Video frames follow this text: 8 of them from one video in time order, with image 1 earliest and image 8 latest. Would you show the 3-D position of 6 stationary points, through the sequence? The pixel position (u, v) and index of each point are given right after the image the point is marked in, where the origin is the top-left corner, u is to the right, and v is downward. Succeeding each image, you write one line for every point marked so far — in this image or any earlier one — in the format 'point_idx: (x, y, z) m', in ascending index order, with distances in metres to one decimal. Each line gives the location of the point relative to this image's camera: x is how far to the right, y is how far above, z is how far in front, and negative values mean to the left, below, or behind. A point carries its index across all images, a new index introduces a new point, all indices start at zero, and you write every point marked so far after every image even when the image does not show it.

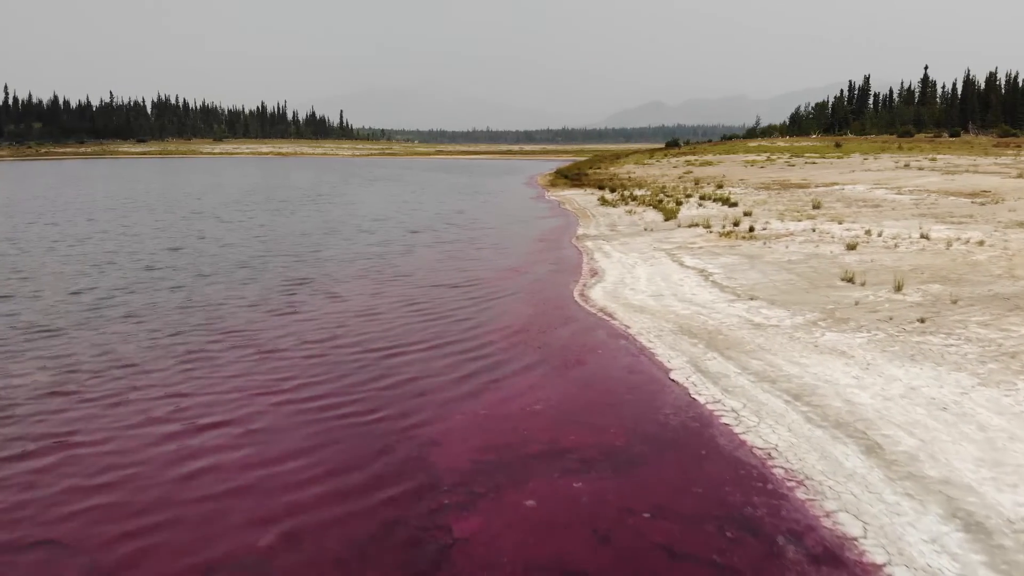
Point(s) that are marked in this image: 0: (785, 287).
0: (+5.0, 0.0, +15.3) m
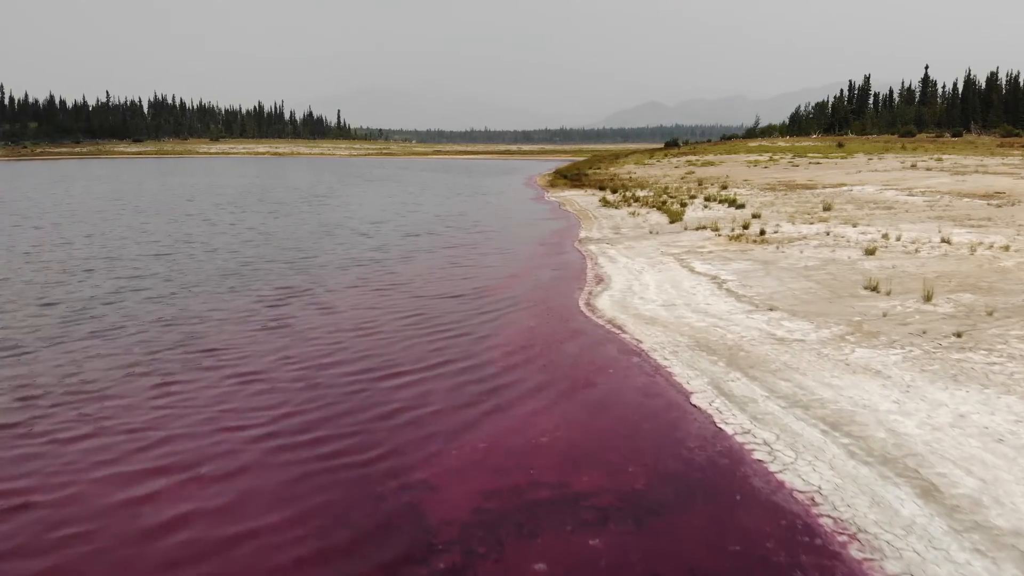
0: (+5.0, -0.1, +14.3) m
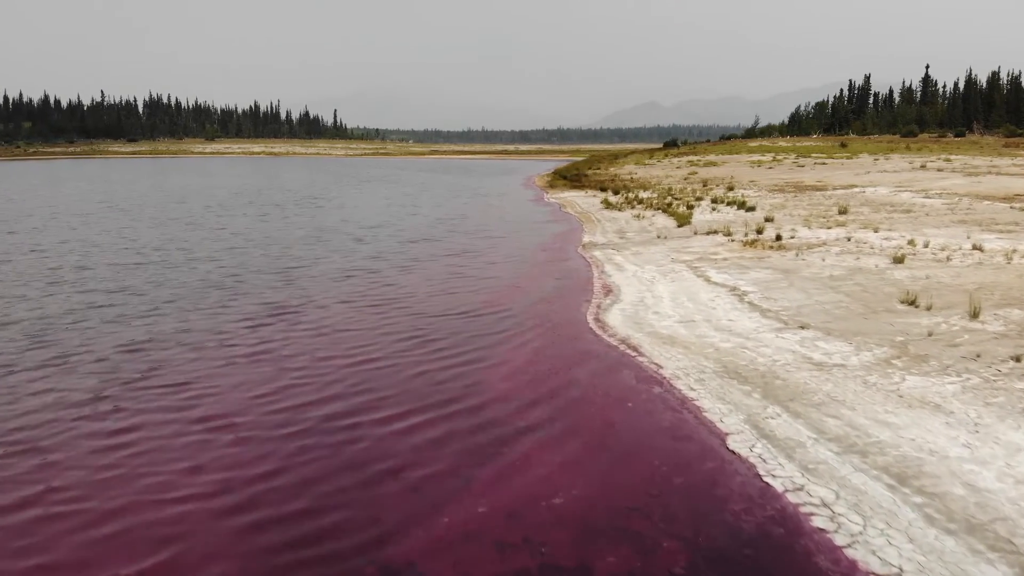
0: (+5.1, -0.3, +13.0) m
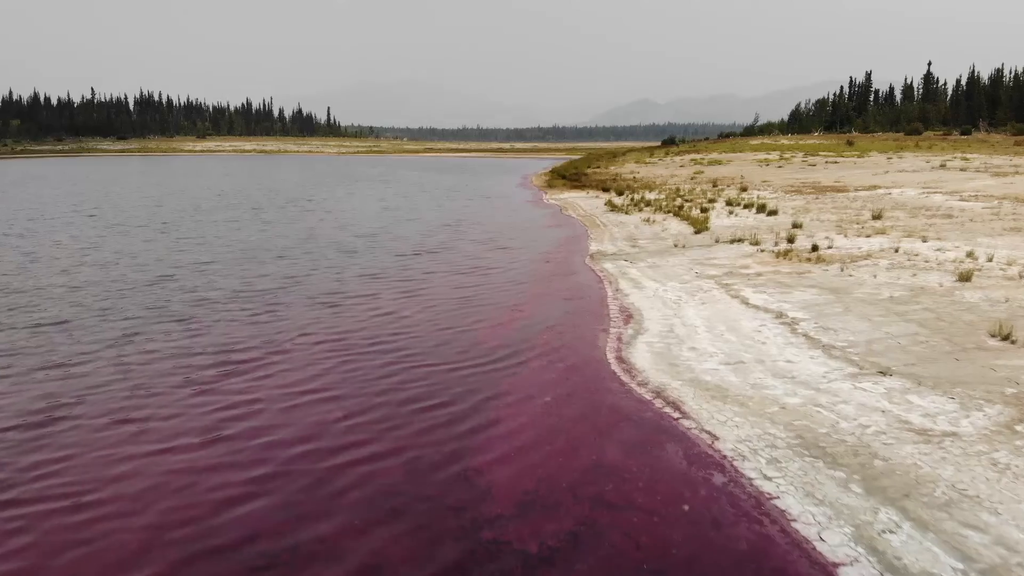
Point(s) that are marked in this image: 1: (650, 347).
0: (+5.1, -0.7, +10.6) m
1: (+1.8, -0.8, +10.9) m
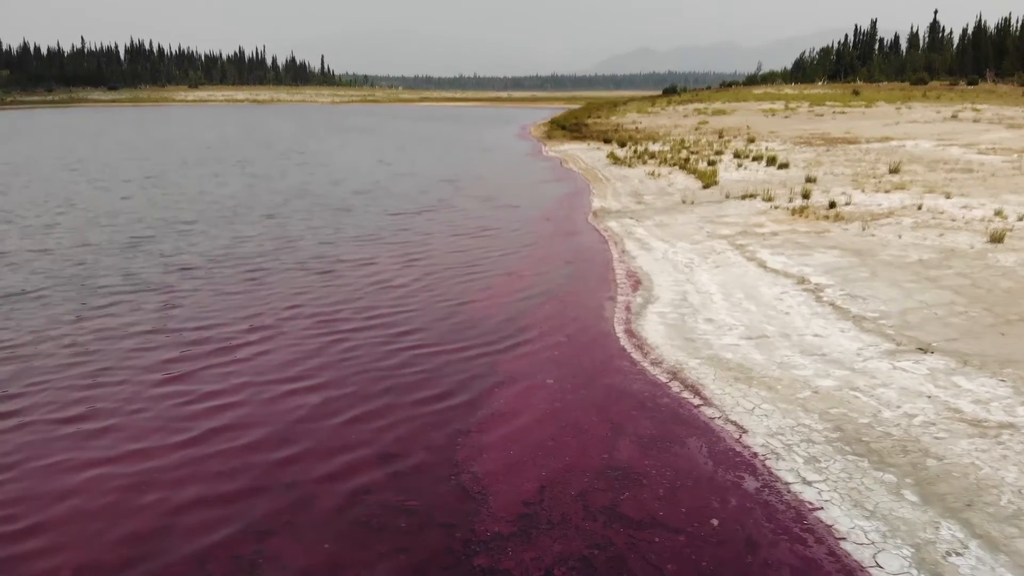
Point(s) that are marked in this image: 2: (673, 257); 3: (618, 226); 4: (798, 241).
0: (+5.1, -0.4, +9.6) m
1: (+1.8, -0.4, +9.9) m
2: (+2.6, +0.5, +13.7) m
3: (+2.2, +1.3, +17.5) m
4: (+4.9, +0.8, +14.4) m
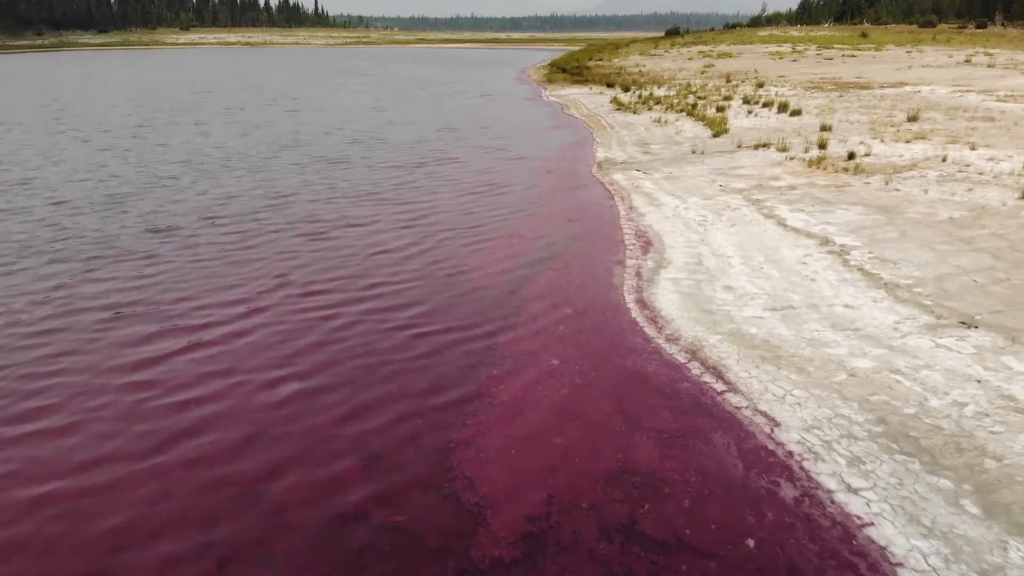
0: (+5.1, 0.0, +8.8) m
1: (+1.8, 0.0, +9.1) m
2: (+2.7, +1.1, +12.9) m
3: (+2.2, +2.2, +16.6) m
4: (+4.9, +1.5, +13.5) m
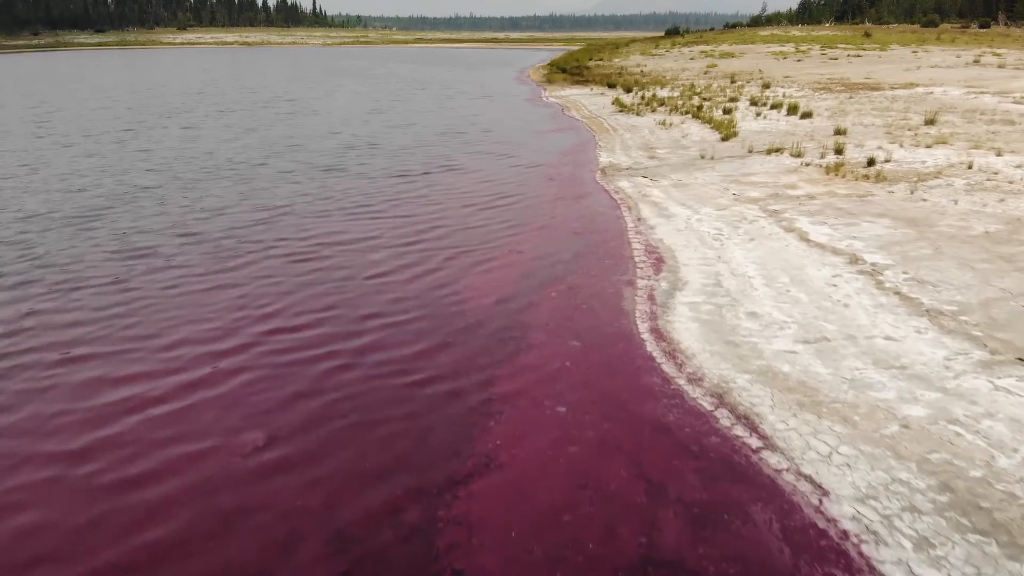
0: (+5.1, -0.2, +7.9) m
1: (+1.8, -0.2, +8.2) m
2: (+2.7, +0.9, +12.0) m
3: (+2.2, +1.9, +15.7) m
4: (+4.9, +1.2, +12.6) m
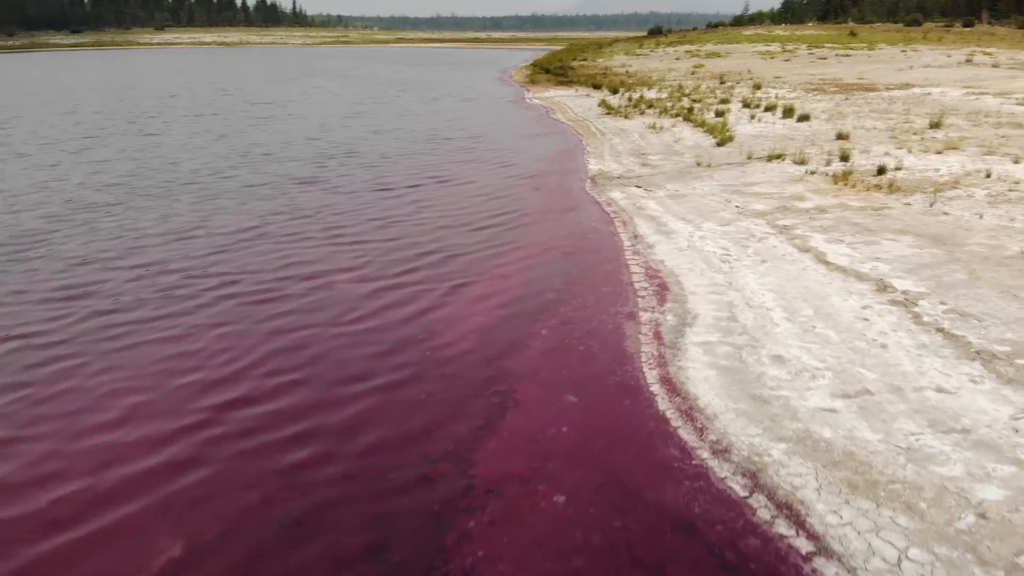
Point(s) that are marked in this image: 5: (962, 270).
0: (+5.0, -0.6, +6.9) m
1: (+1.7, -0.6, +7.1) m
2: (+2.5, +0.6, +10.9) m
3: (+2.0, +1.6, +14.6) m
4: (+4.7, +0.9, +11.6) m
5: (+5.0, +0.2, +9.3) m
